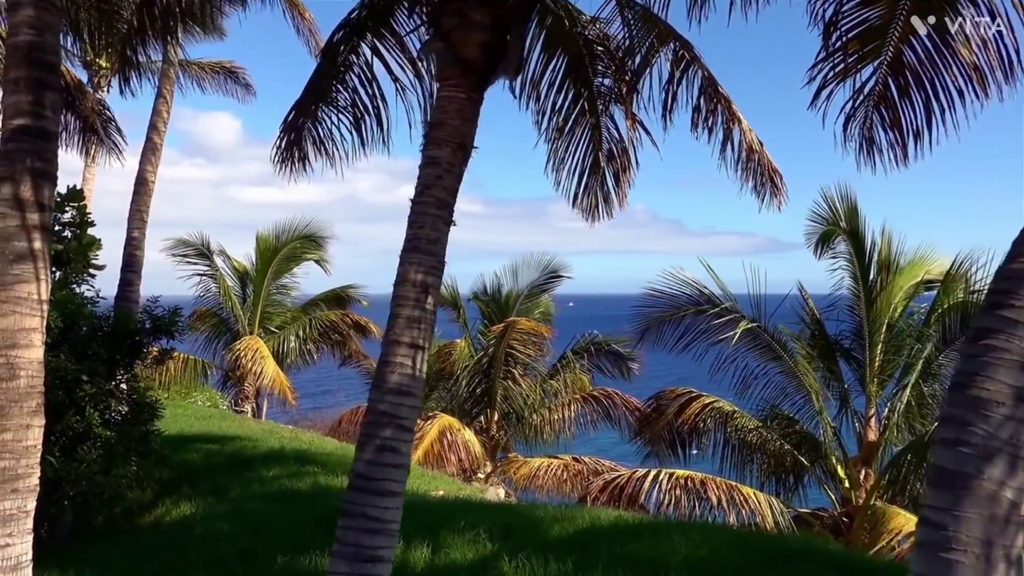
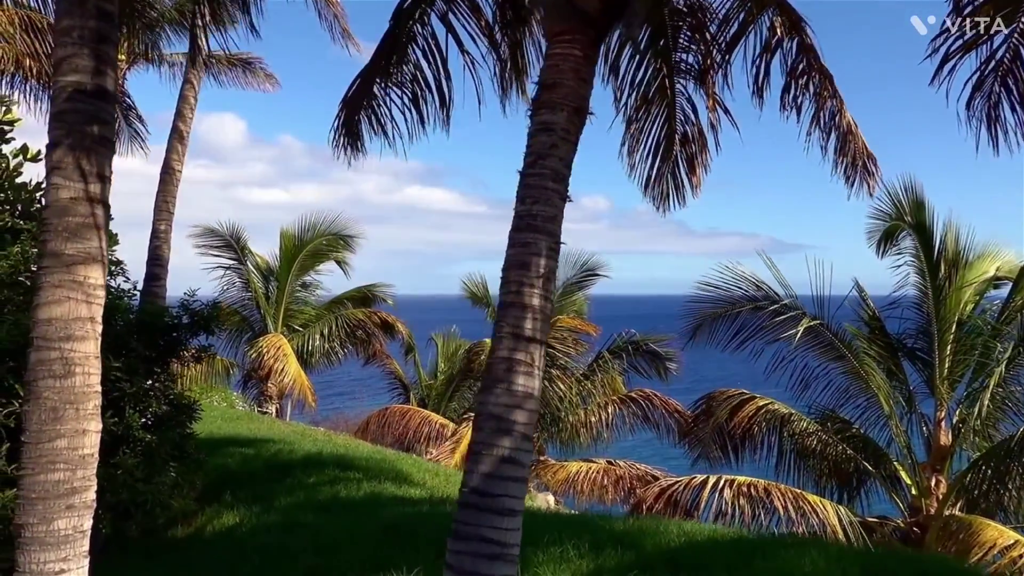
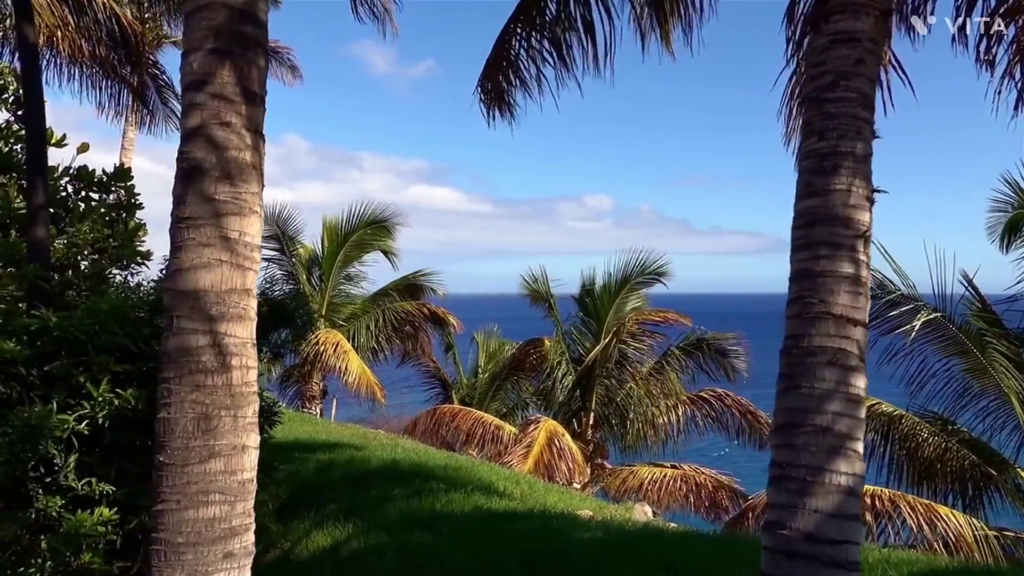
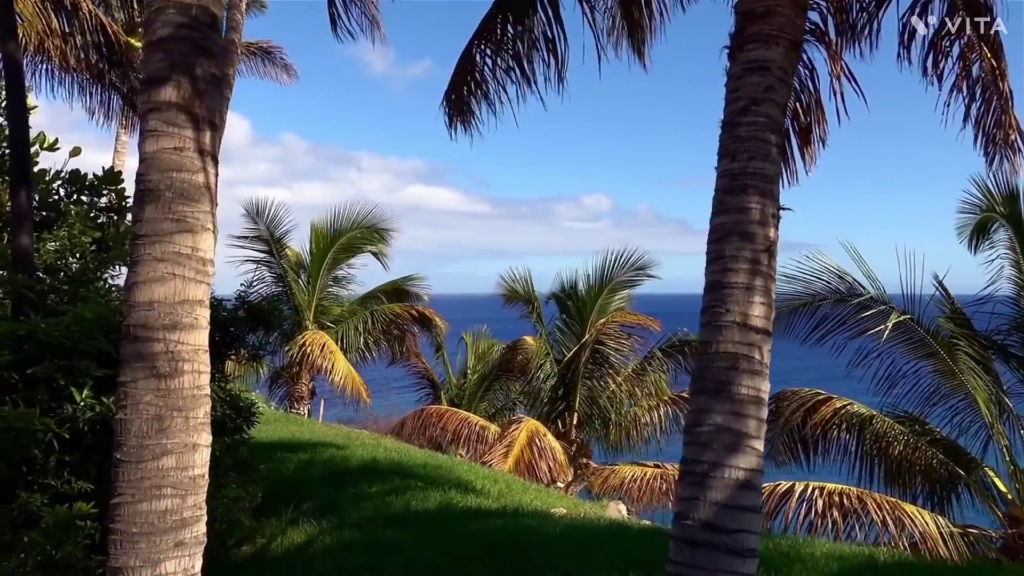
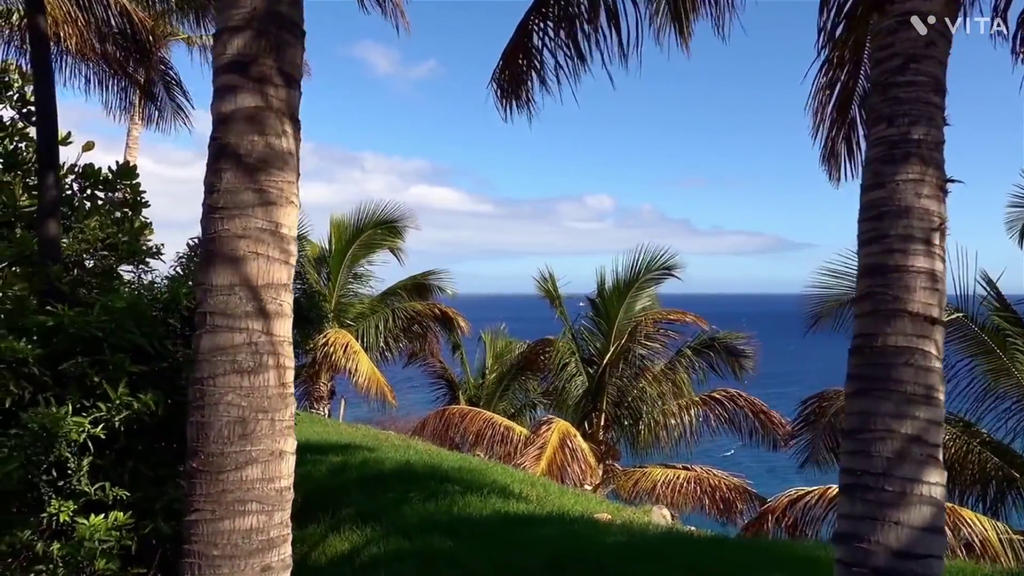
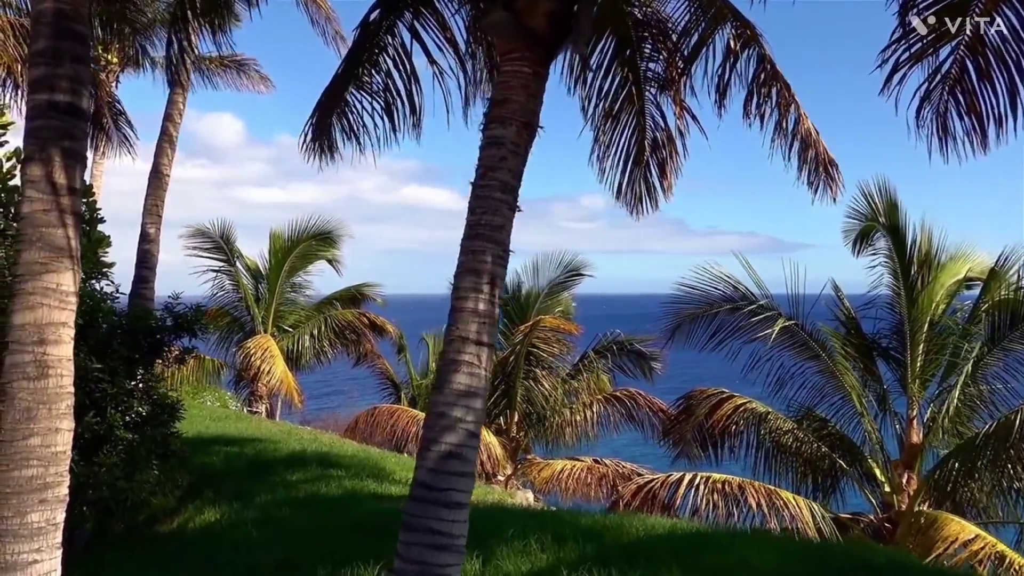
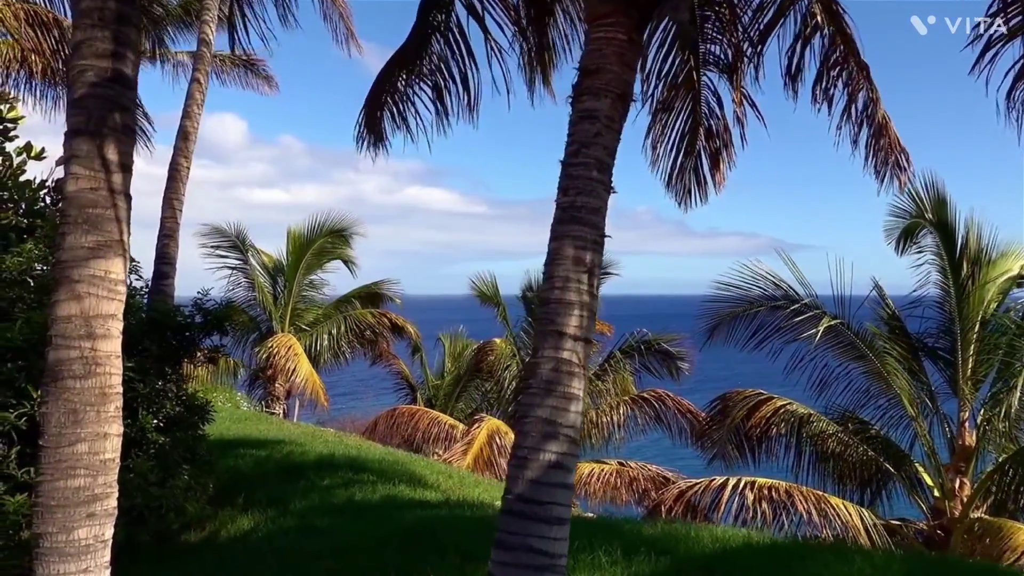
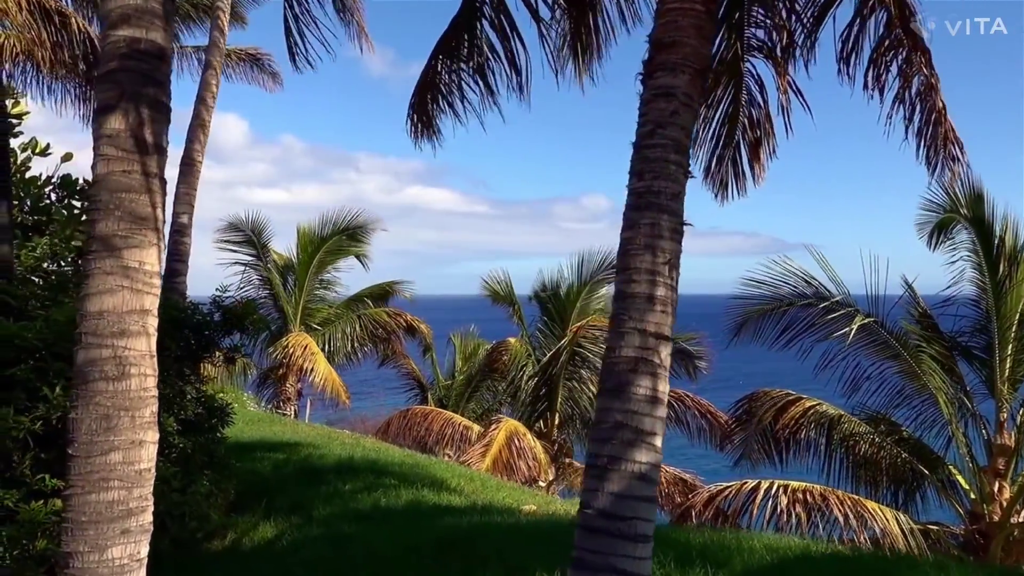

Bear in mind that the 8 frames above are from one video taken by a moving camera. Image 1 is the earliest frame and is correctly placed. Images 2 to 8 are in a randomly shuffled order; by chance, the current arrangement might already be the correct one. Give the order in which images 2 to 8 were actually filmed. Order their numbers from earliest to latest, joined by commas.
6, 2, 7, 8, 4, 3, 5
